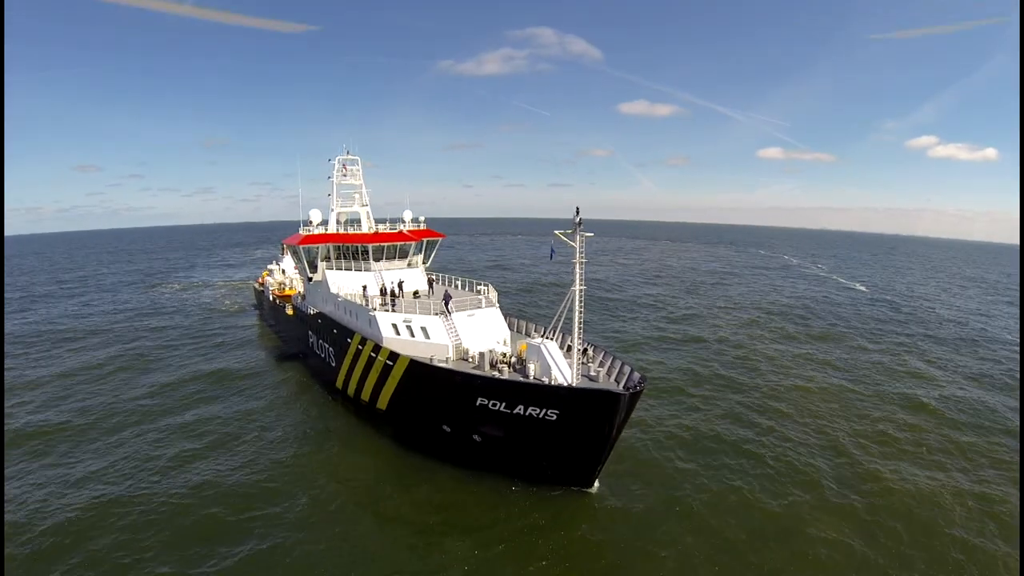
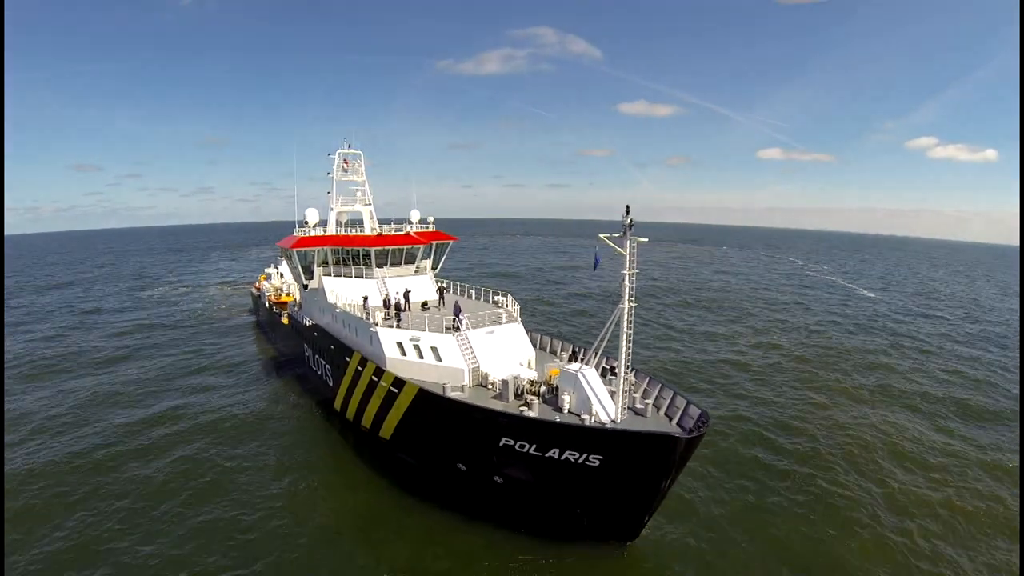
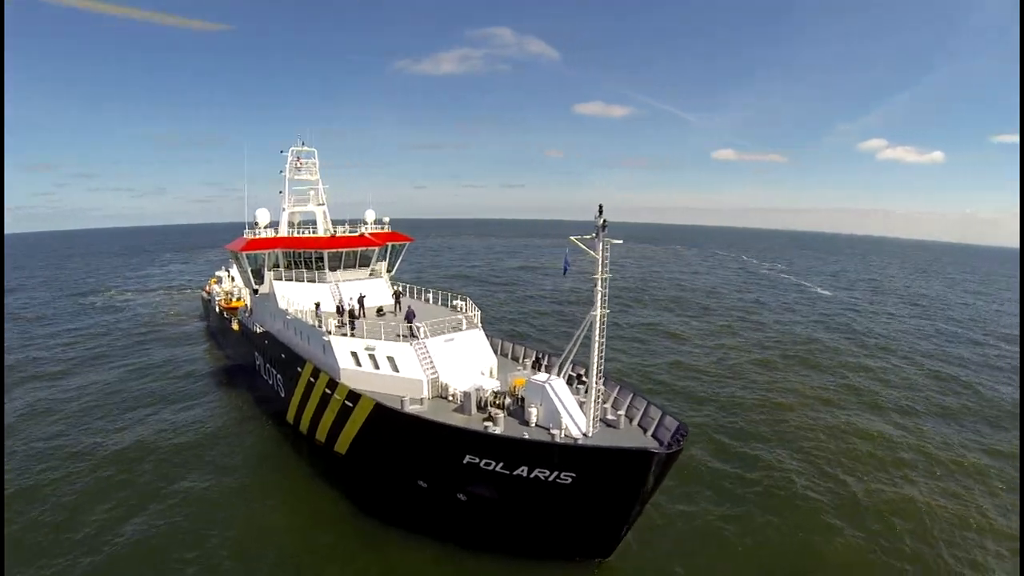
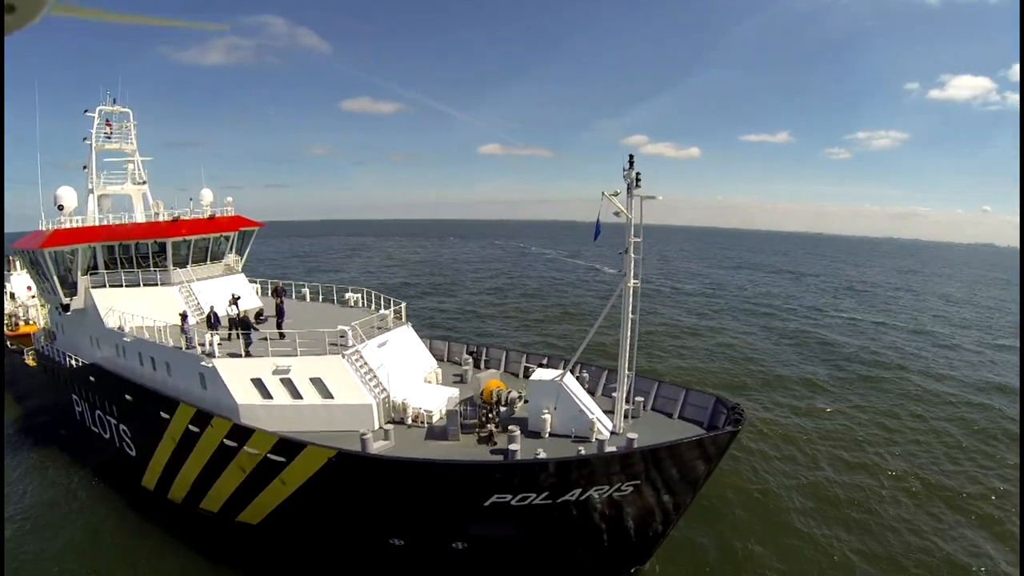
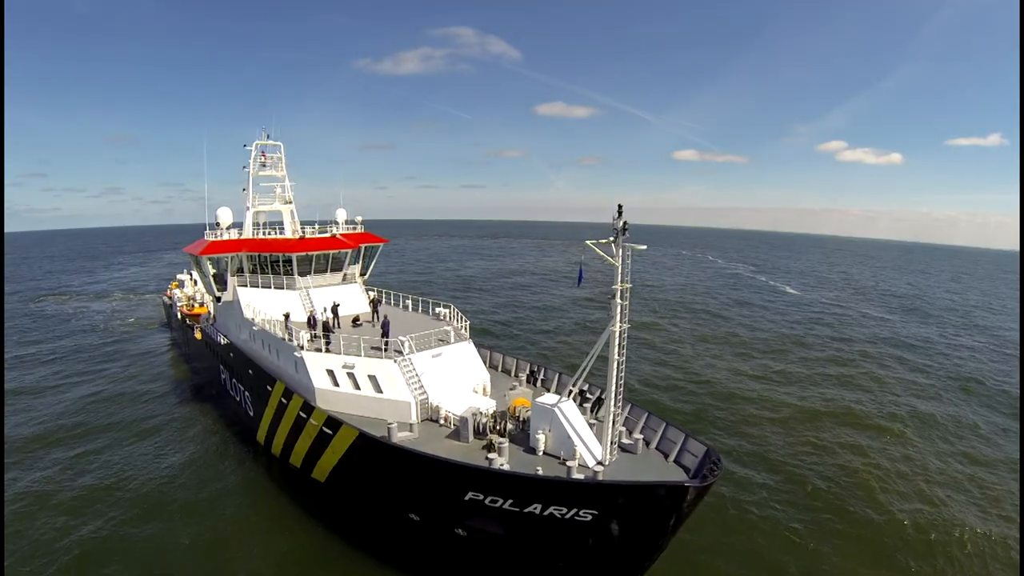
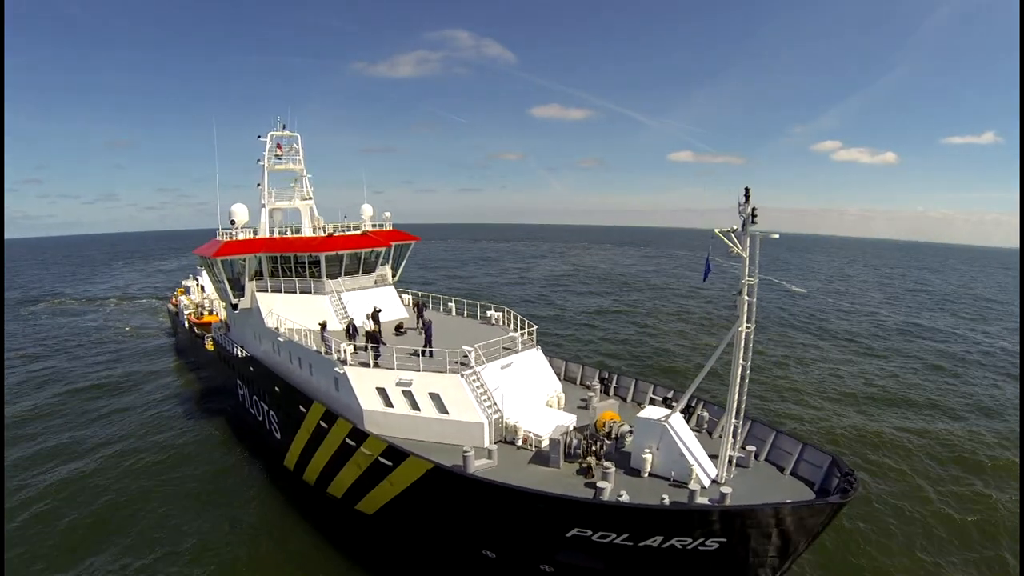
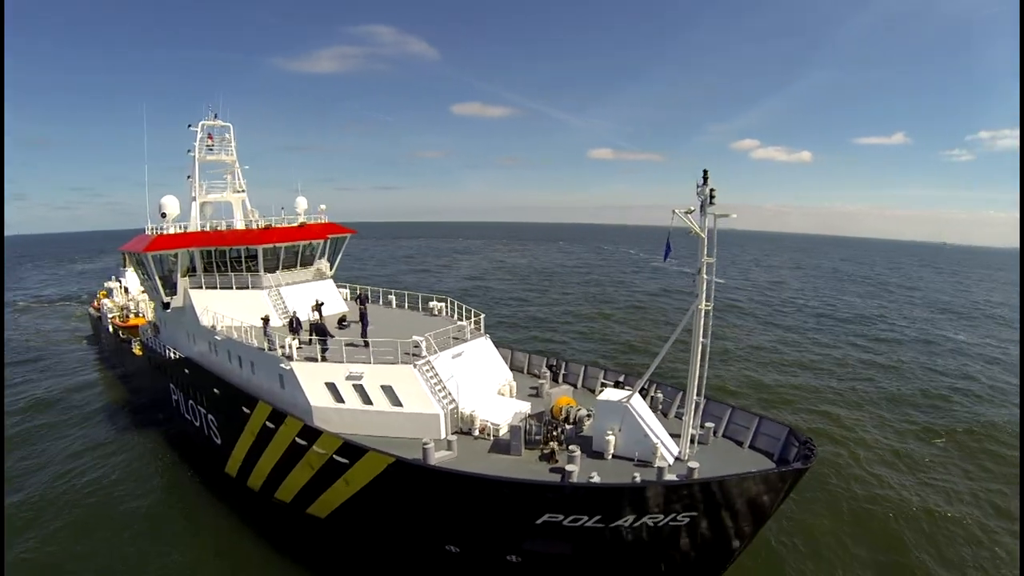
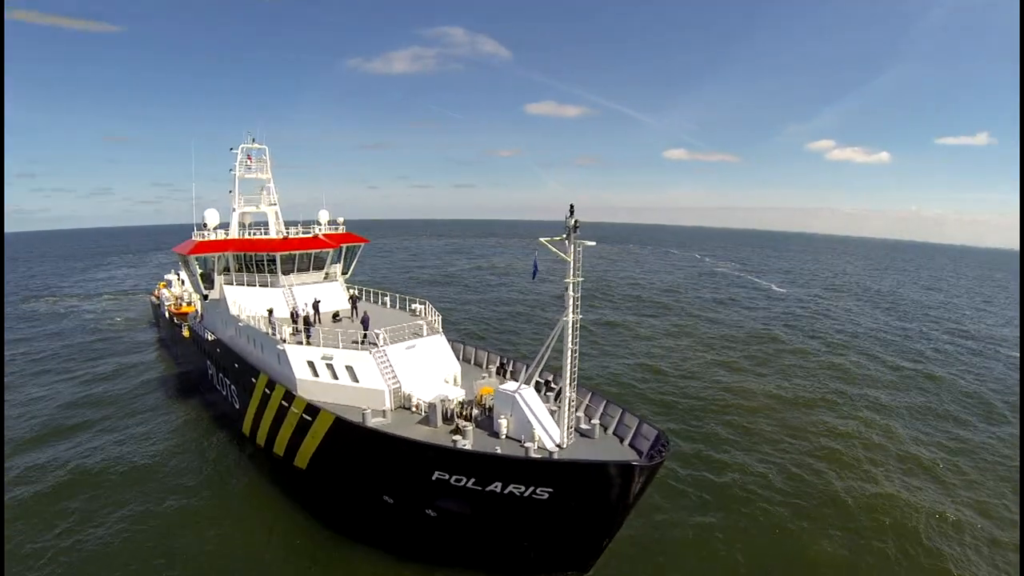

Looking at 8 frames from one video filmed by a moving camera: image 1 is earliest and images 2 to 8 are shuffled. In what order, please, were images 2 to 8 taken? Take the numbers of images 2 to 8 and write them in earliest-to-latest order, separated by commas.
2, 3, 8, 5, 6, 7, 4
